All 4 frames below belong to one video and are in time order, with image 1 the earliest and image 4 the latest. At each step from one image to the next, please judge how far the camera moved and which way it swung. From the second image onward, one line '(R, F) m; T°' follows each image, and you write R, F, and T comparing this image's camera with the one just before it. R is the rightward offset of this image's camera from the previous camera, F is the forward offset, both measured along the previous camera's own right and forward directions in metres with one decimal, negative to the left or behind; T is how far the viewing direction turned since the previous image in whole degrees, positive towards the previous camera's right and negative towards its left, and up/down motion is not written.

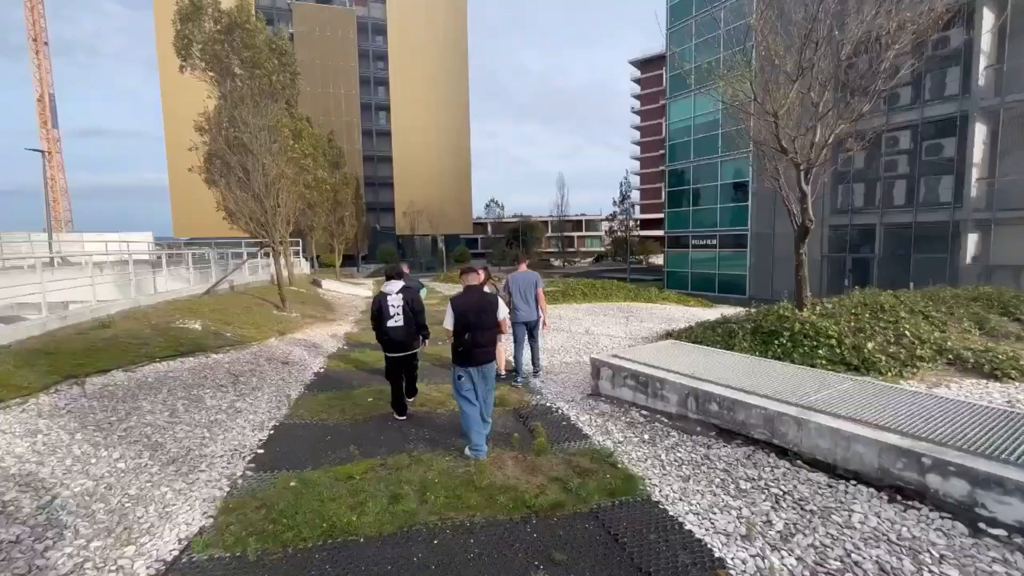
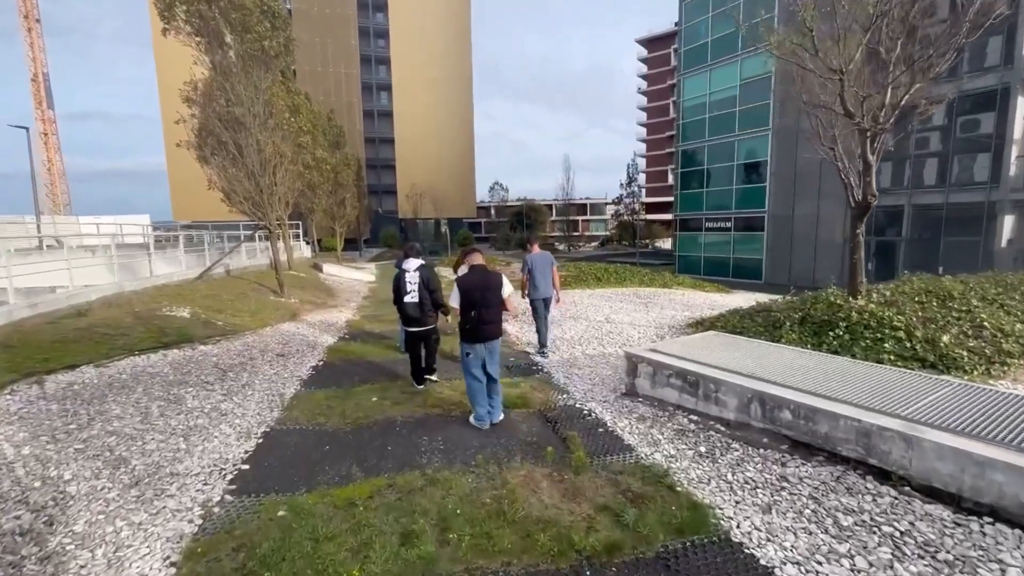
(-0.3, +0.9) m; 0°
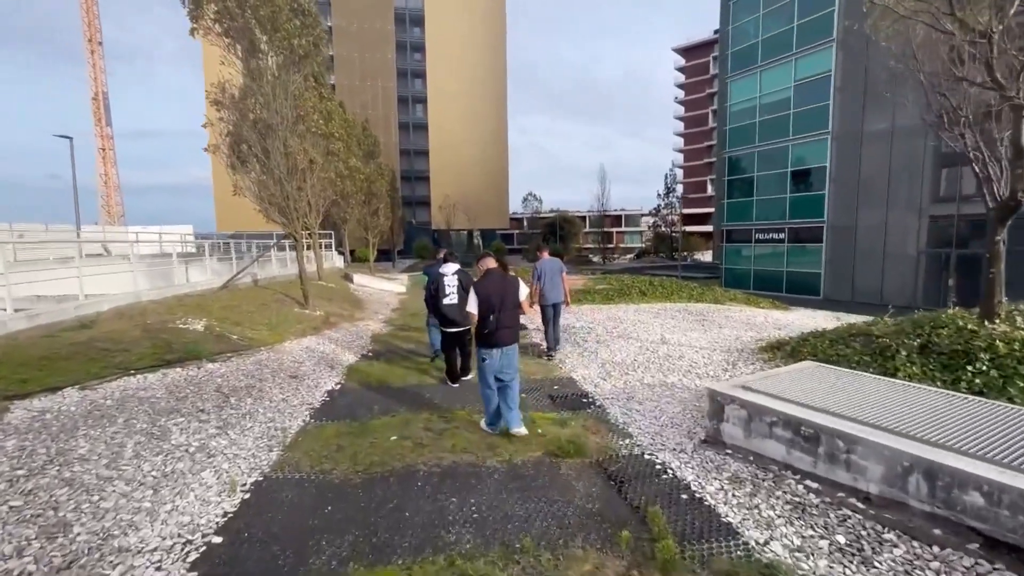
(-0.2, +1.1) m; -4°
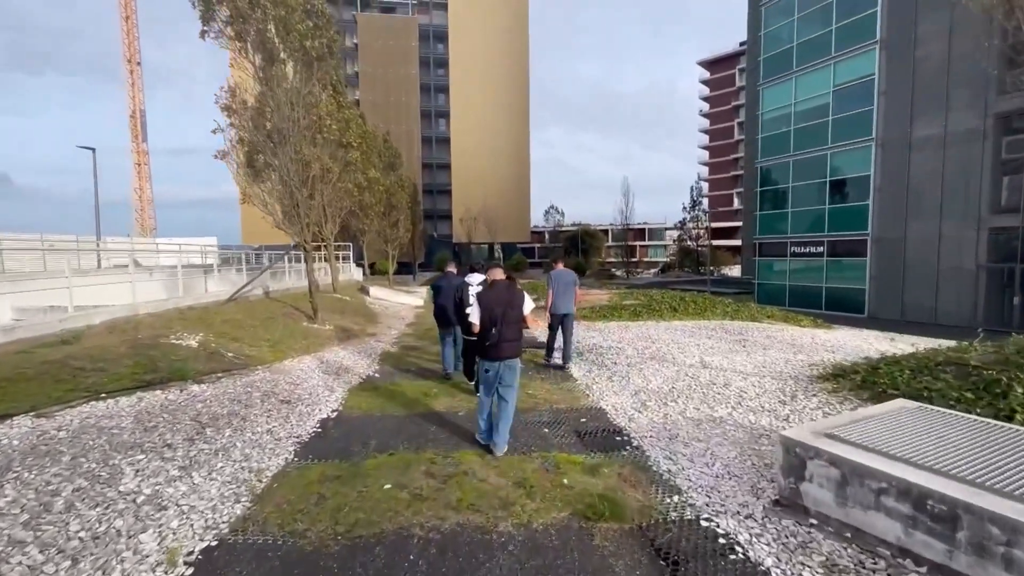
(0.0, +0.9) m; -3°
